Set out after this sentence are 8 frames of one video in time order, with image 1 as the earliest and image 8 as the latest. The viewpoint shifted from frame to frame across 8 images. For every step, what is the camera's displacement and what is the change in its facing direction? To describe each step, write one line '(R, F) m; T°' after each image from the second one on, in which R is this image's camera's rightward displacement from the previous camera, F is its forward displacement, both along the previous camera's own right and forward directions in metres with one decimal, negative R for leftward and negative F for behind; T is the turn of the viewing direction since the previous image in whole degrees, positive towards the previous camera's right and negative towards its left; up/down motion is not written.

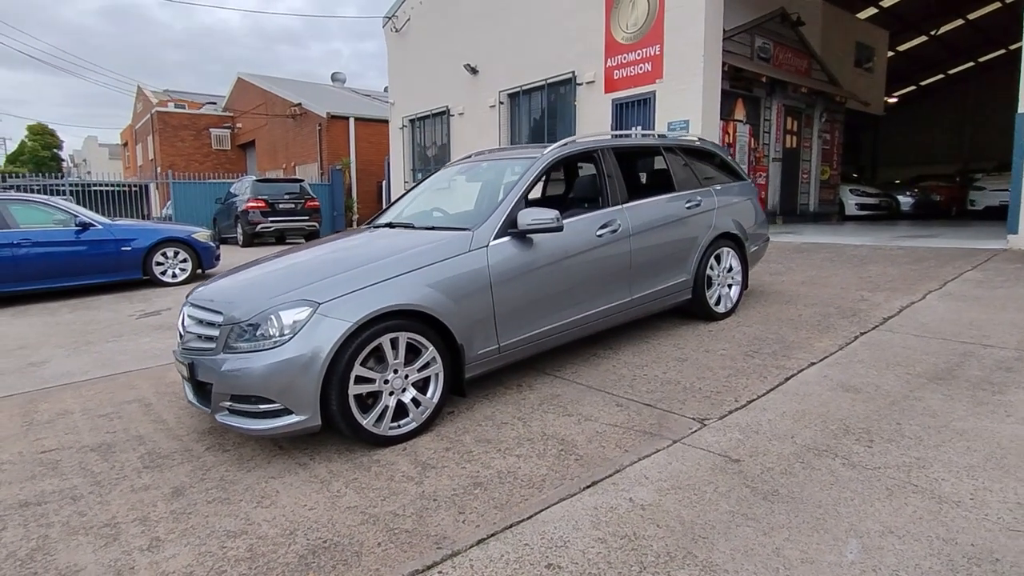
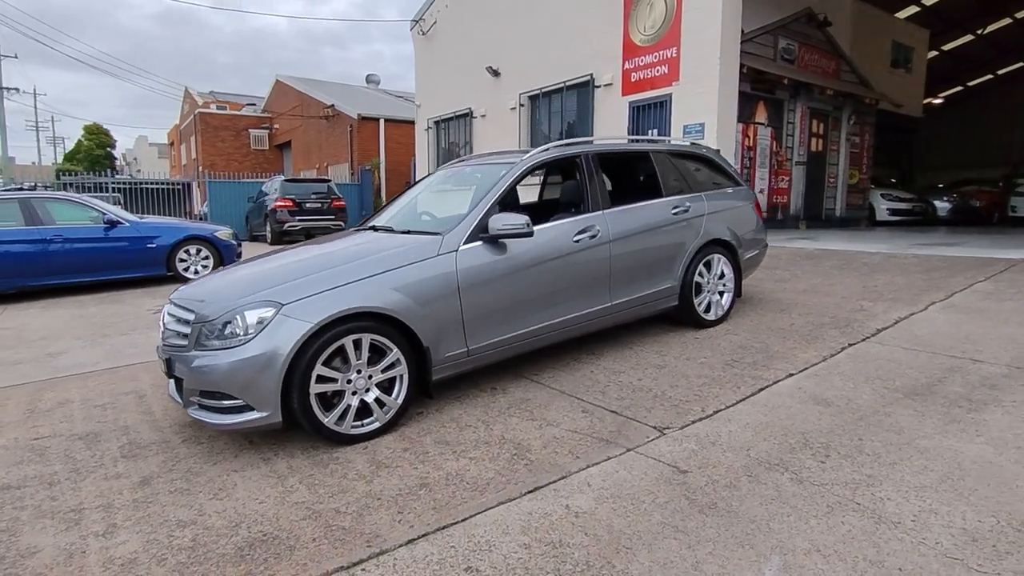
(+0.4, 0.0) m; -3°
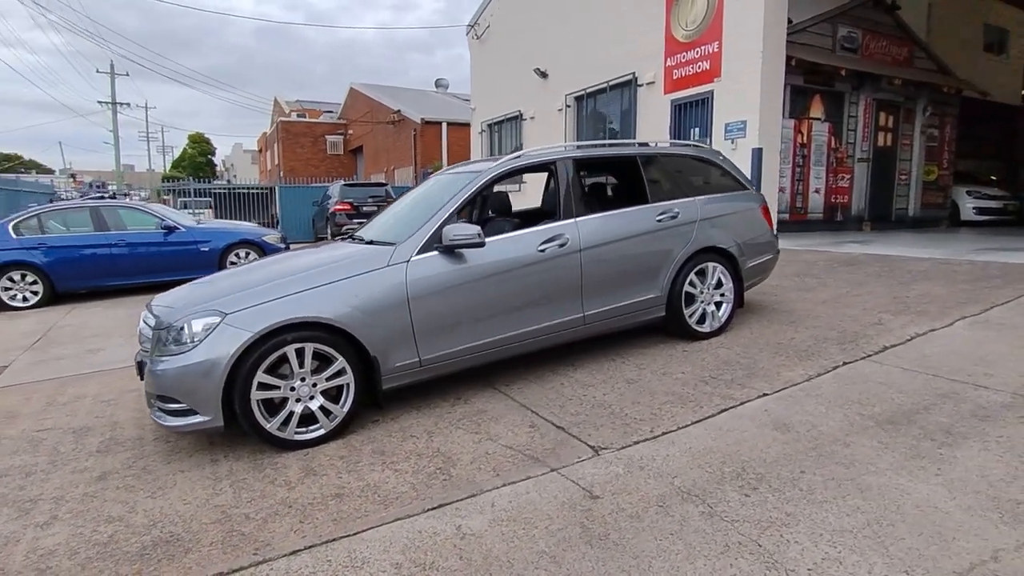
(+0.8, +0.1) m; -8°
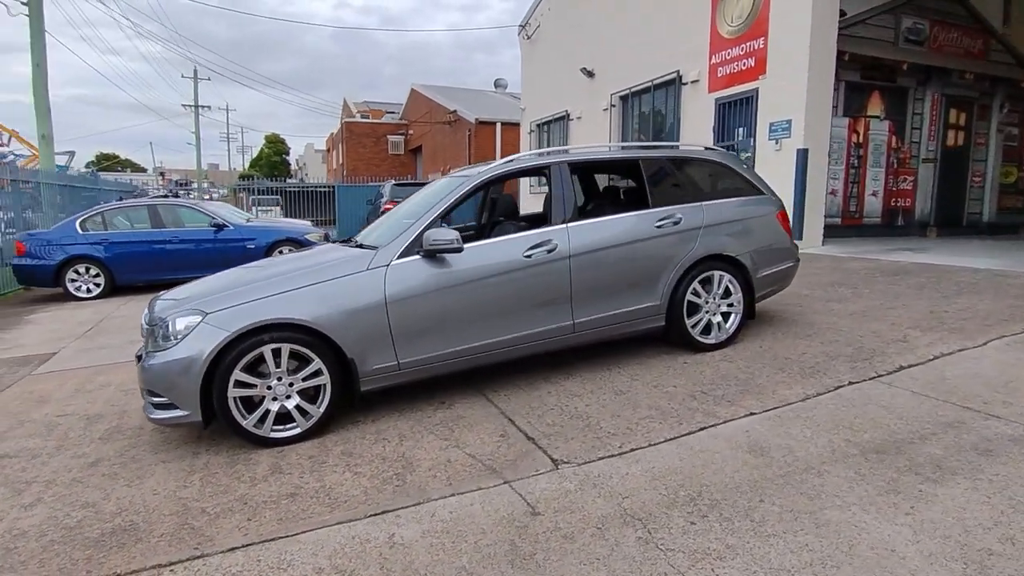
(+0.6, +0.1) m; -6°
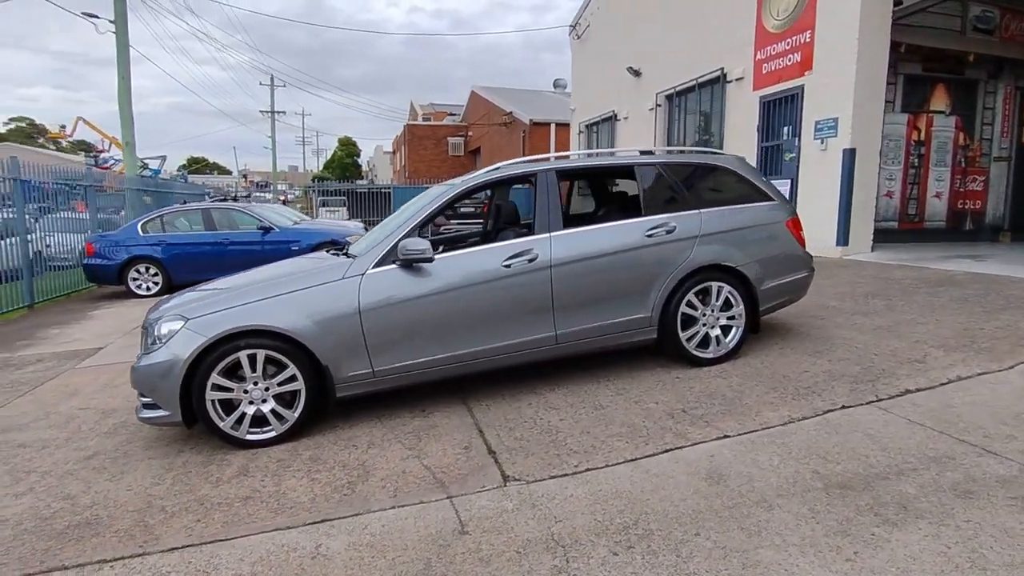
(+0.6, +0.1) m; -7°
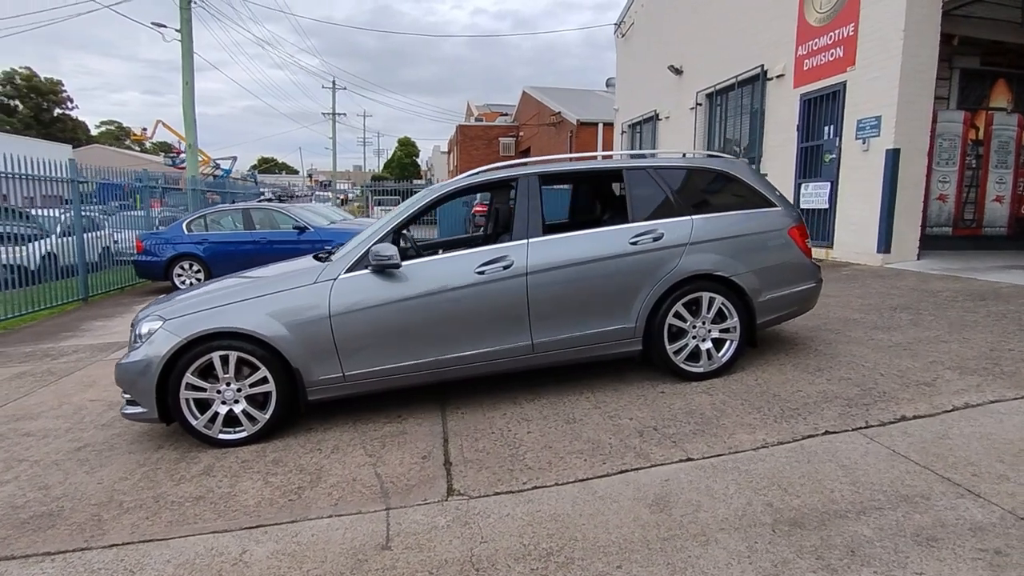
(+0.6, +0.1) m; -6°
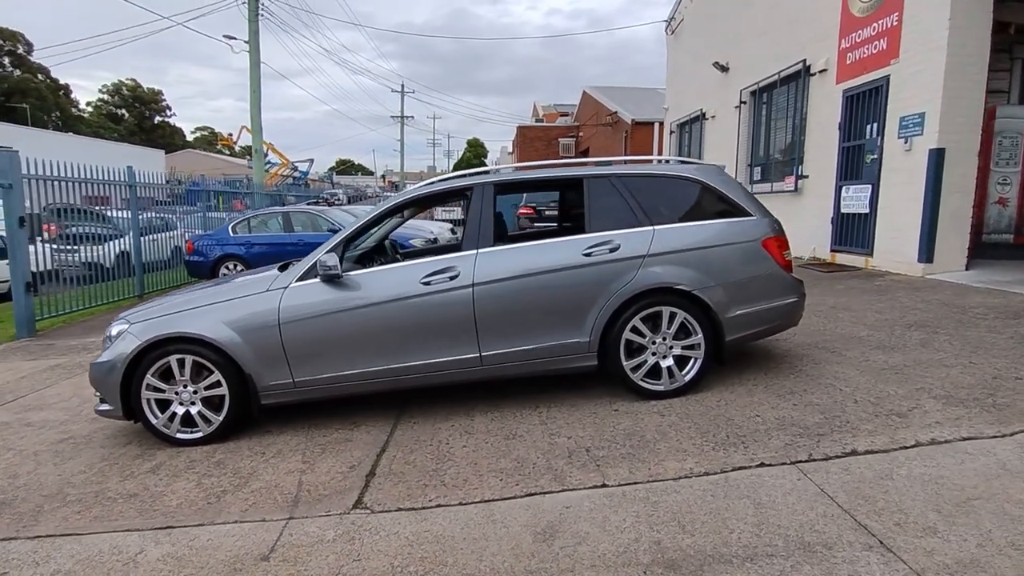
(+0.9, +0.1) m; -7°
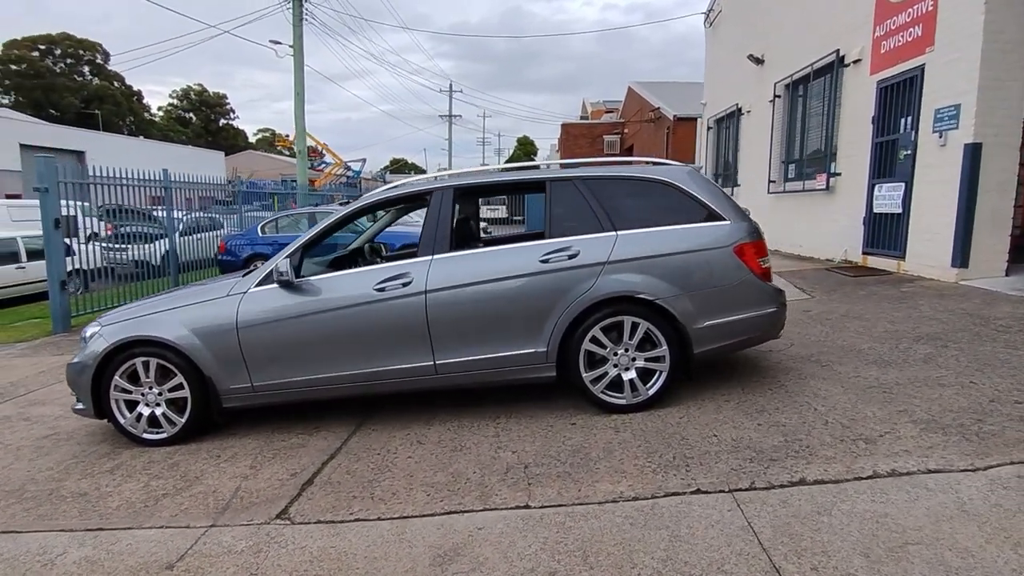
(+0.7, +0.2) m; -5°
